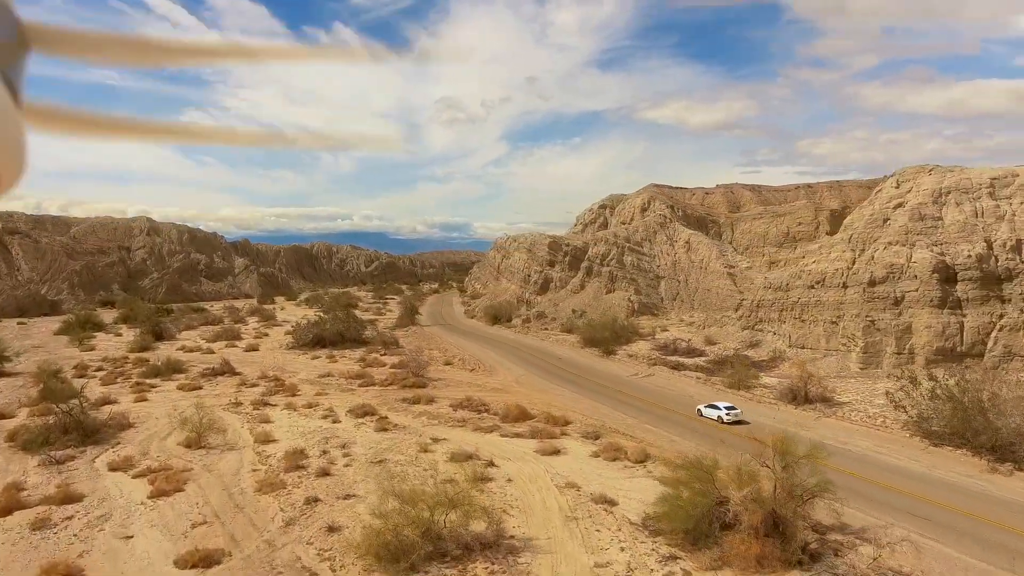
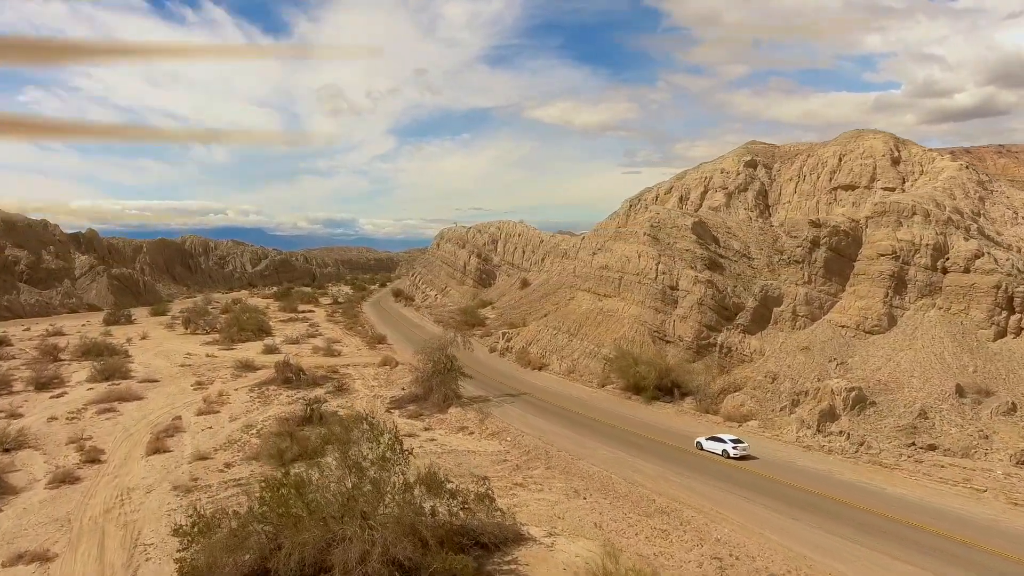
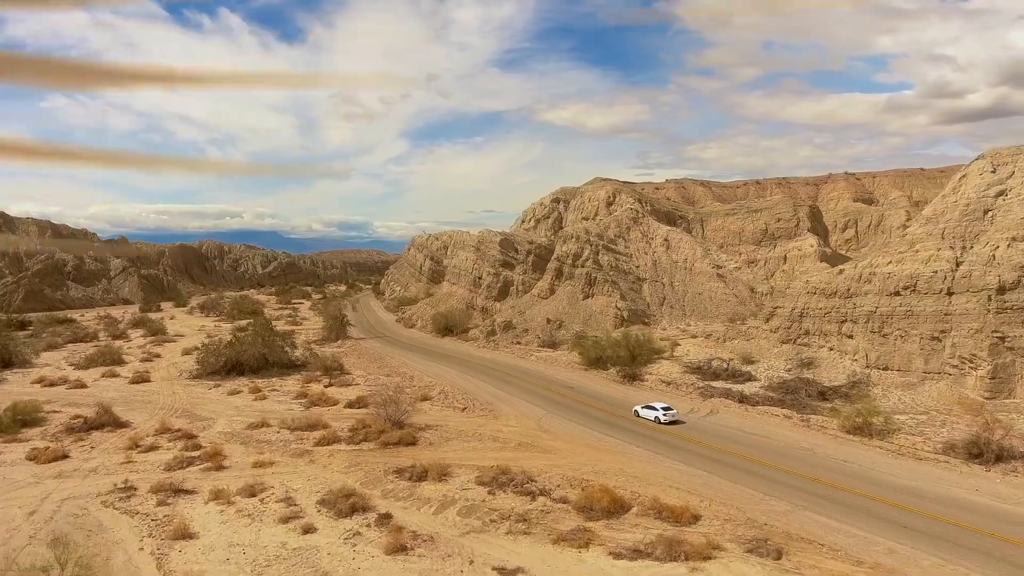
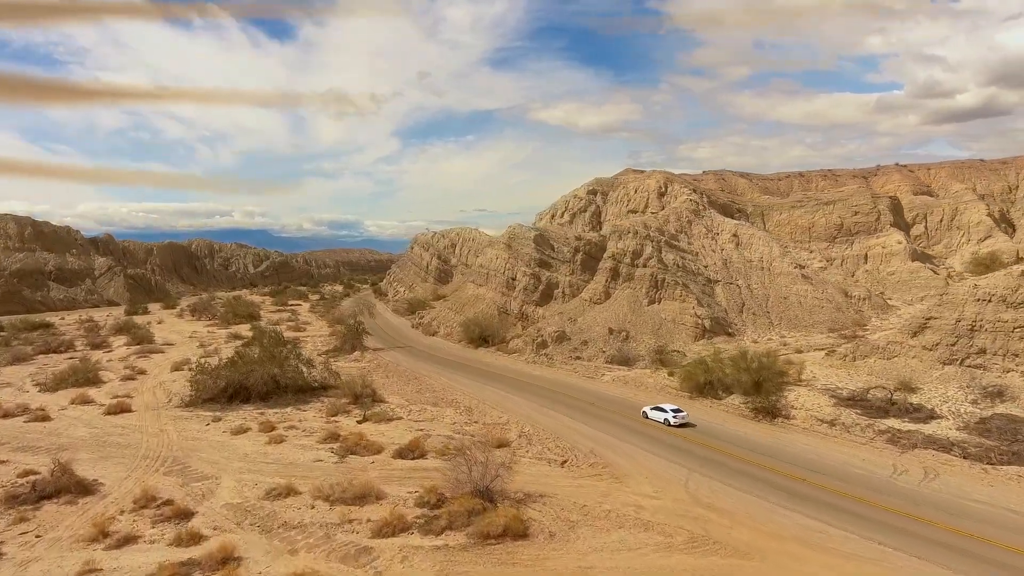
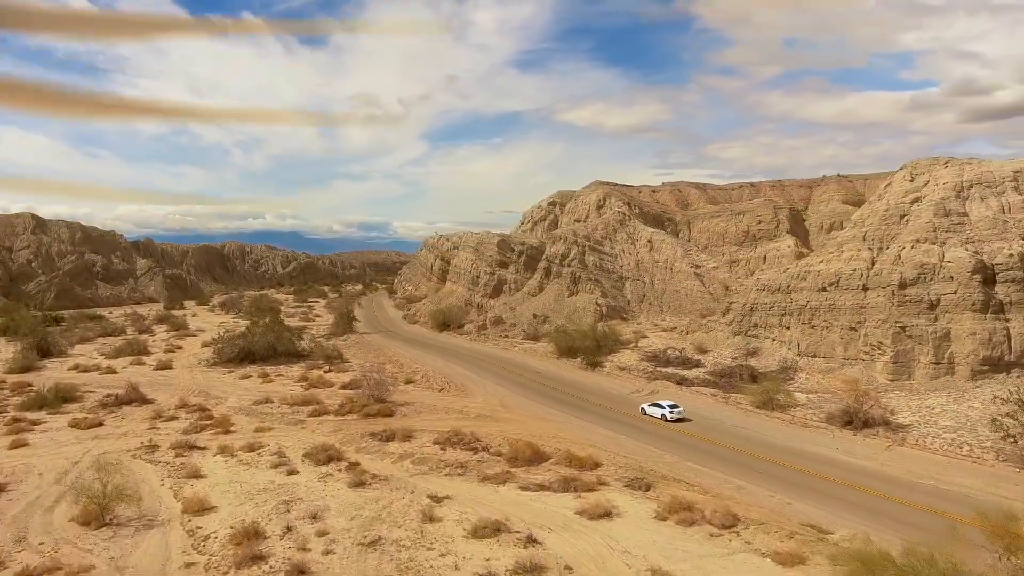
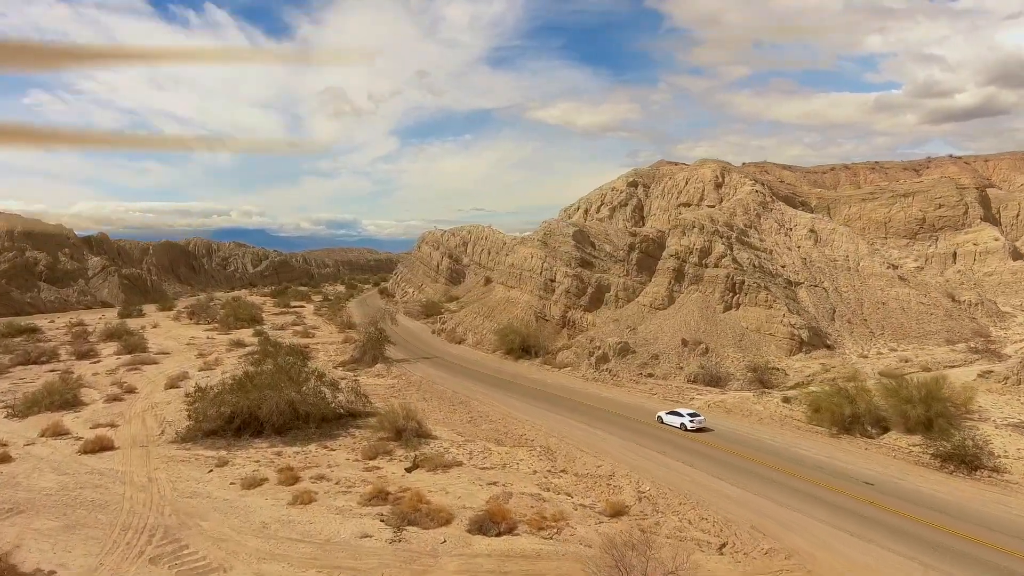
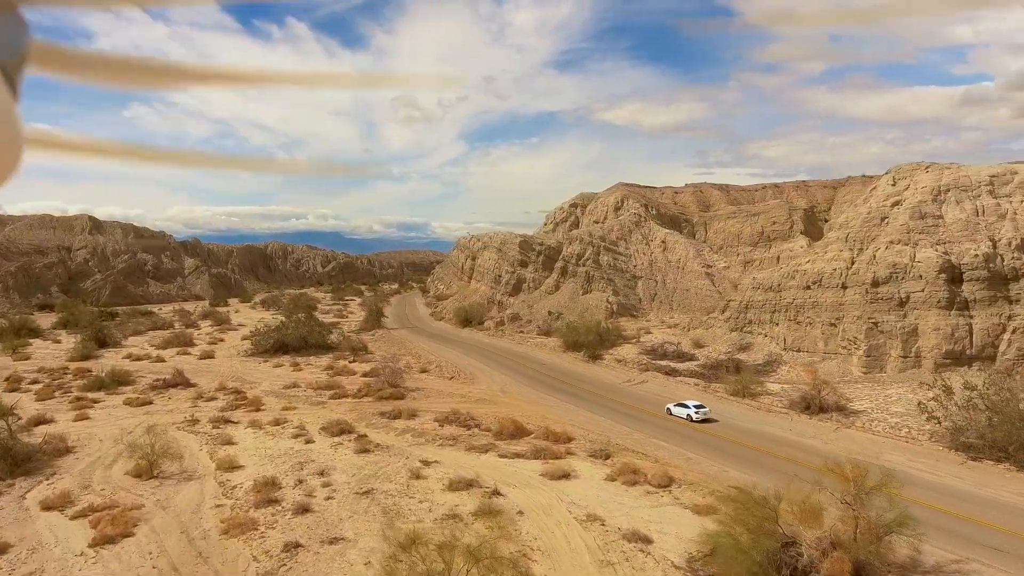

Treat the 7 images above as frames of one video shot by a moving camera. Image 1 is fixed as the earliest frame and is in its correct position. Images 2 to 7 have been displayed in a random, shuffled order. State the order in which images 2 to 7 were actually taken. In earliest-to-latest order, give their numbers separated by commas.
7, 5, 3, 4, 6, 2
